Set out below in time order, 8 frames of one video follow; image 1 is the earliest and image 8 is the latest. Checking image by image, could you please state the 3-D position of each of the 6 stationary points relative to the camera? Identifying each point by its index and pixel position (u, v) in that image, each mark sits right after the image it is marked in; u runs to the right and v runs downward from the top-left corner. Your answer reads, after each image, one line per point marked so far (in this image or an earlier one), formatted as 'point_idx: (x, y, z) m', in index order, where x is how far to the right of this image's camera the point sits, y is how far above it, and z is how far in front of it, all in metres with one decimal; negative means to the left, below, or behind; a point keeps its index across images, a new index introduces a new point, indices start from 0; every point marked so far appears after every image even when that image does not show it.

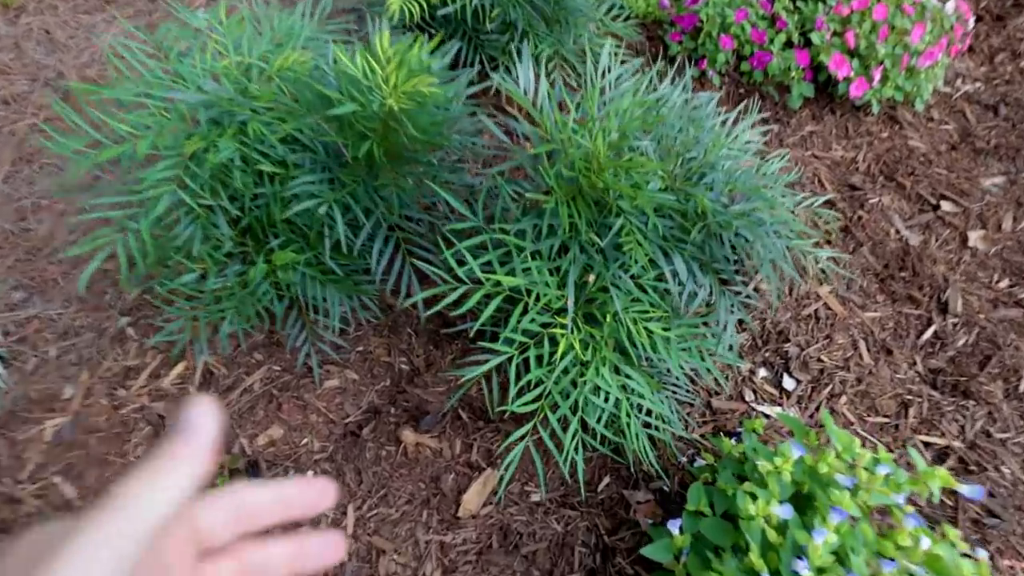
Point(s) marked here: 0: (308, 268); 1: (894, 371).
0: (-0.7, +0.1, +2.0) m
1: (+1.4, -0.3, +2.1) m
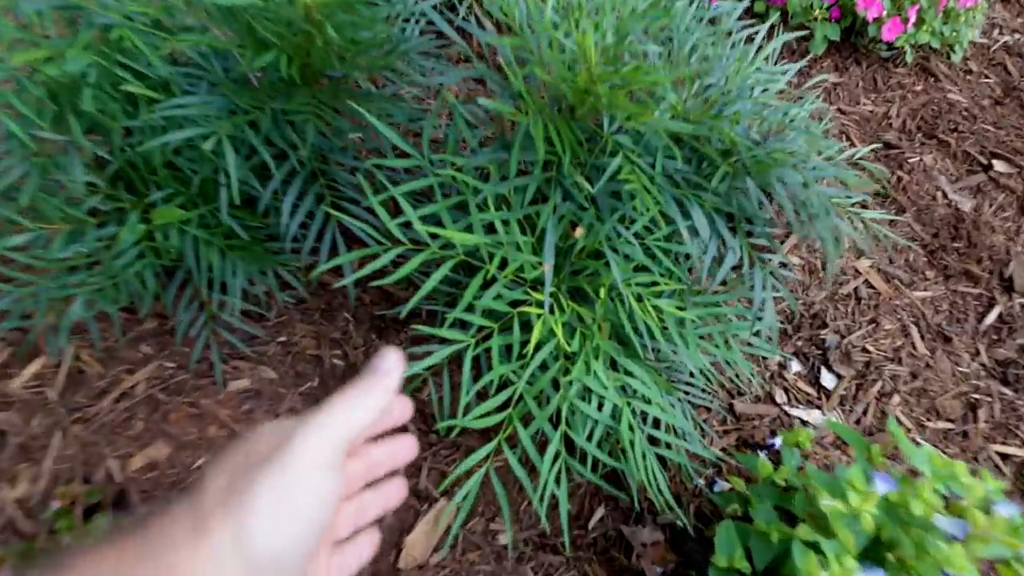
0: (-0.8, +0.2, +1.5) m
1: (+1.3, -0.2, +1.7) m
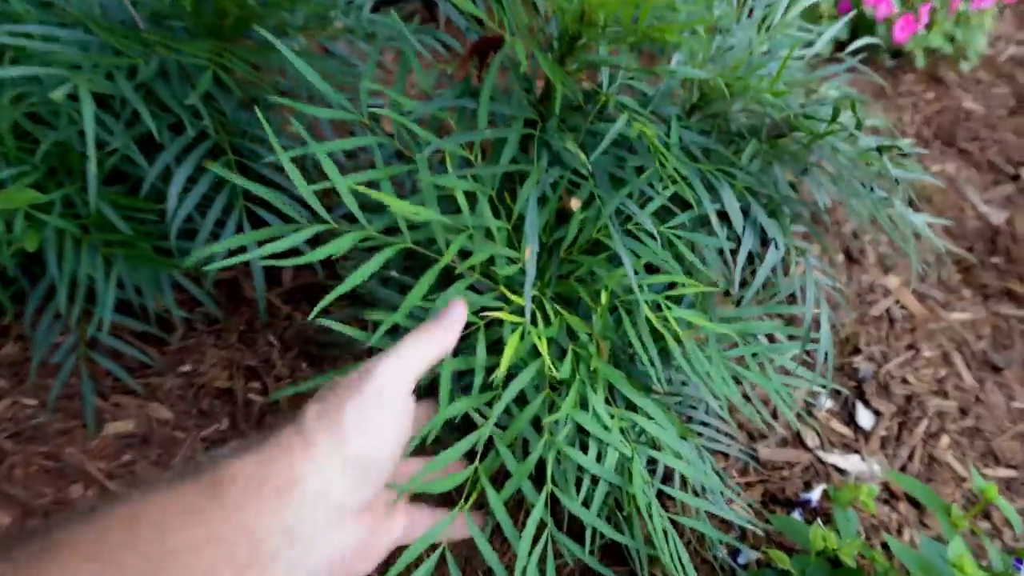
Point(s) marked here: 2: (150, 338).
0: (-0.9, +0.1, +1.1) m
1: (+1.3, -0.3, +1.4) m
2: (-0.8, -0.1, +1.3) m
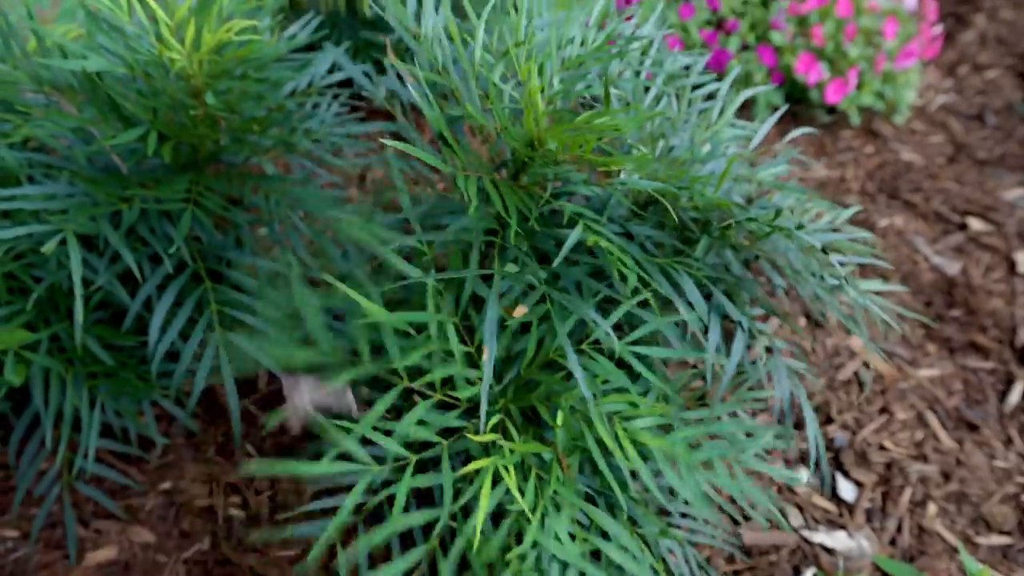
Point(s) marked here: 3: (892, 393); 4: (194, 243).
0: (-1.0, -0.1, +1.1) m
1: (+1.2, -0.4, +1.4) m
2: (-0.9, -0.4, +1.3) m
3: (+1.0, -0.3, +1.5) m
4: (-0.7, +0.1, +1.2) m
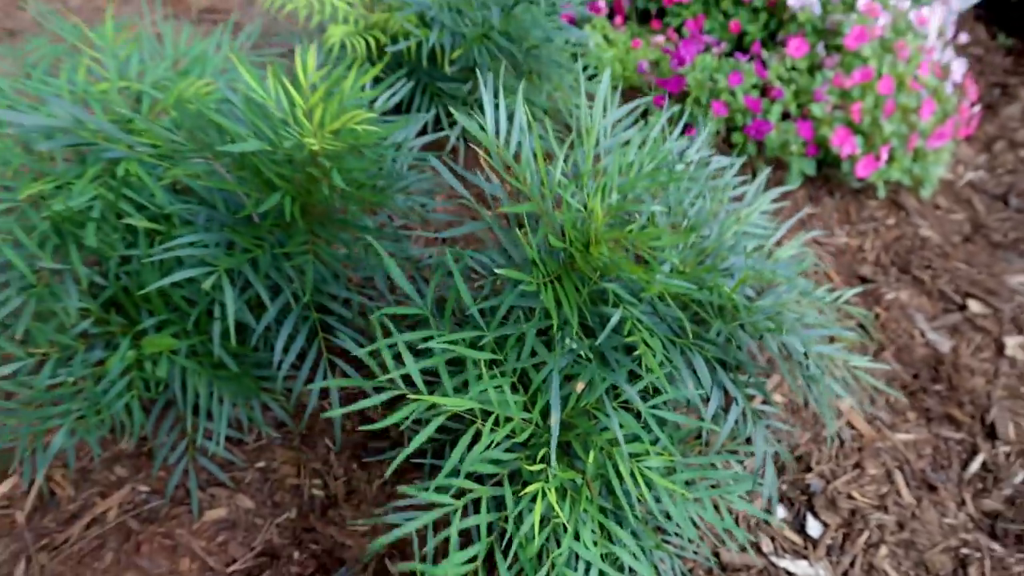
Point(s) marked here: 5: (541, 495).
0: (-0.9, -0.2, +1.5) m
1: (+1.3, -0.7, +1.7) m
2: (-0.8, -0.5, +1.7) m
3: (+1.1, -0.5, +1.8) m
4: (-0.6, 0.0, +1.5) m
5: (+0.1, -0.5, +1.3) m
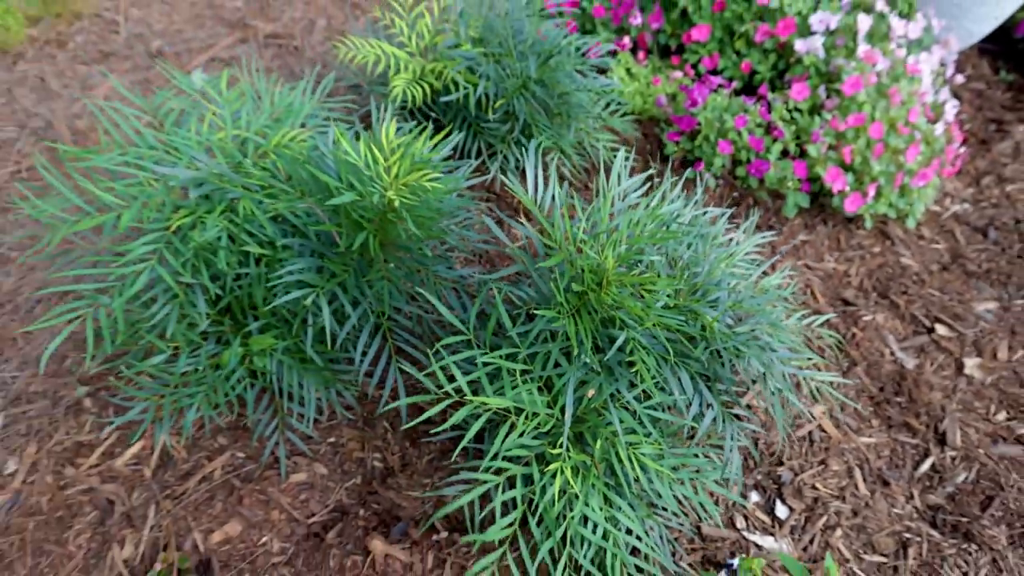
0: (-0.8, -0.2, +1.9) m
1: (+1.4, -0.8, +2.1) m
2: (-0.7, -0.5, +2.1) m
3: (+1.2, -0.6, +2.1) m
4: (-0.5, 0.0, +1.9) m
5: (+0.1, -0.5, +1.7) m
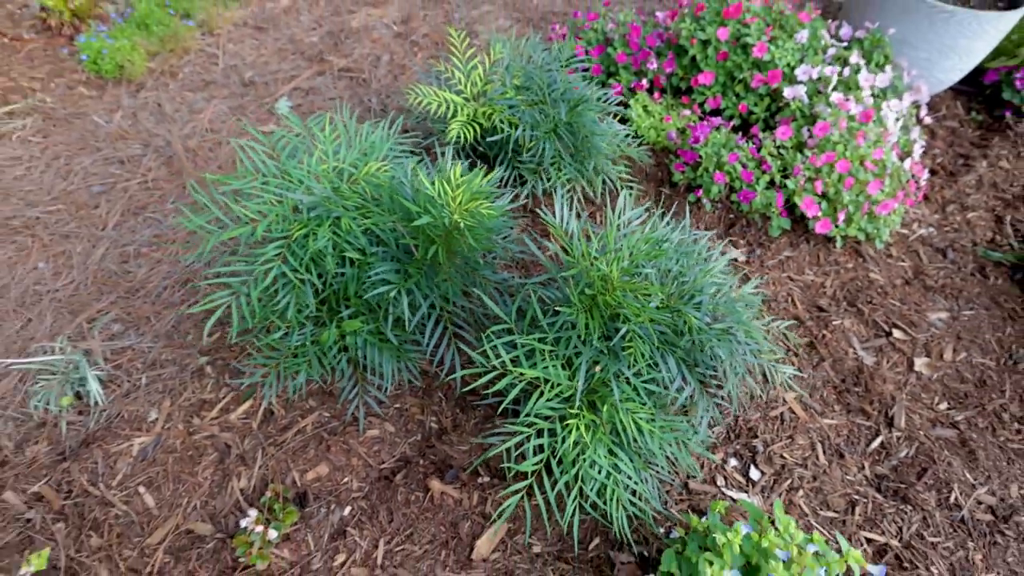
0: (-0.6, -0.2, +2.5) m
1: (+1.5, -0.8, +2.6) m
2: (-0.6, -0.5, +2.7) m
3: (+1.3, -0.6, +2.6) m
4: (-0.3, 0.0, +2.5) m
5: (+0.3, -0.6, +2.2) m
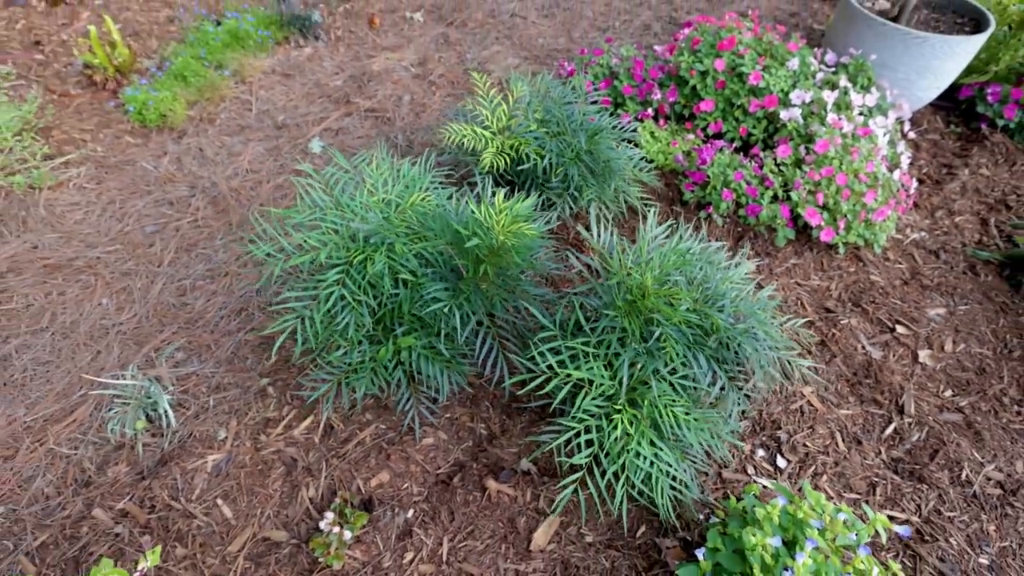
0: (-0.4, -0.3, +2.8) m
1: (+1.7, -0.8, +2.8) m
2: (-0.4, -0.6, +2.9) m
3: (+1.6, -0.7, +2.9) m
4: (-0.1, -0.1, +2.7) m
5: (+0.5, -0.6, +2.5) m
